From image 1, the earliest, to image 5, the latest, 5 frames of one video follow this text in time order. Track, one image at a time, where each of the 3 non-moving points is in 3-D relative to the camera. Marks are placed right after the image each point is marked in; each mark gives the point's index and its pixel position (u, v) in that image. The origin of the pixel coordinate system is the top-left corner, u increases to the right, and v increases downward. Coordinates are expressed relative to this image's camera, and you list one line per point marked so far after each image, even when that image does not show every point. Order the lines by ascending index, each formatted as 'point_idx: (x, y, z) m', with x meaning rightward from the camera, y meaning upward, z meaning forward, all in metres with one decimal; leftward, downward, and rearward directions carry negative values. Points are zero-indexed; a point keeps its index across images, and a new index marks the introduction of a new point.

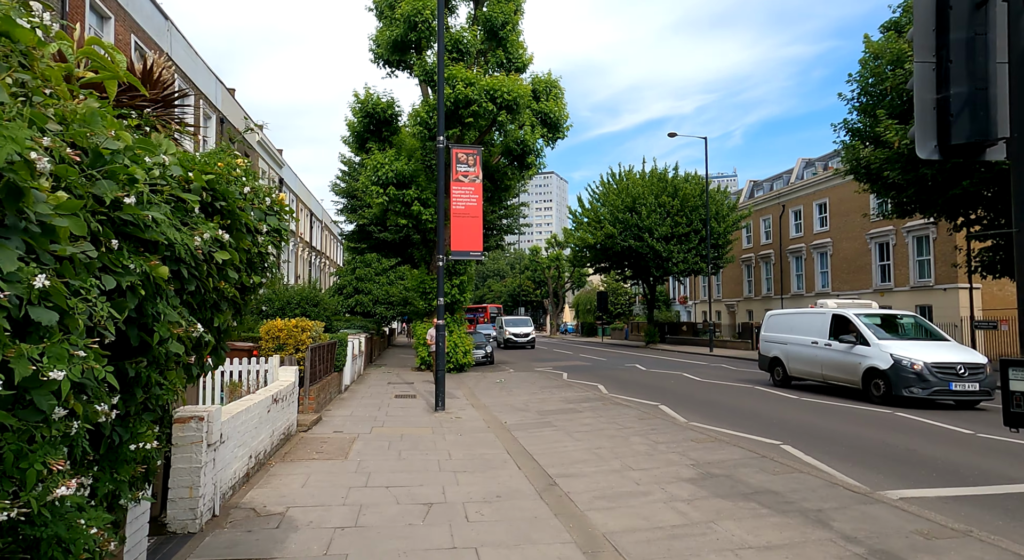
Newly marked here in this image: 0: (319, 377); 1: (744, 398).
0: (-3.6, -1.8, +11.2) m
1: (+4.9, -2.5, +12.7) m
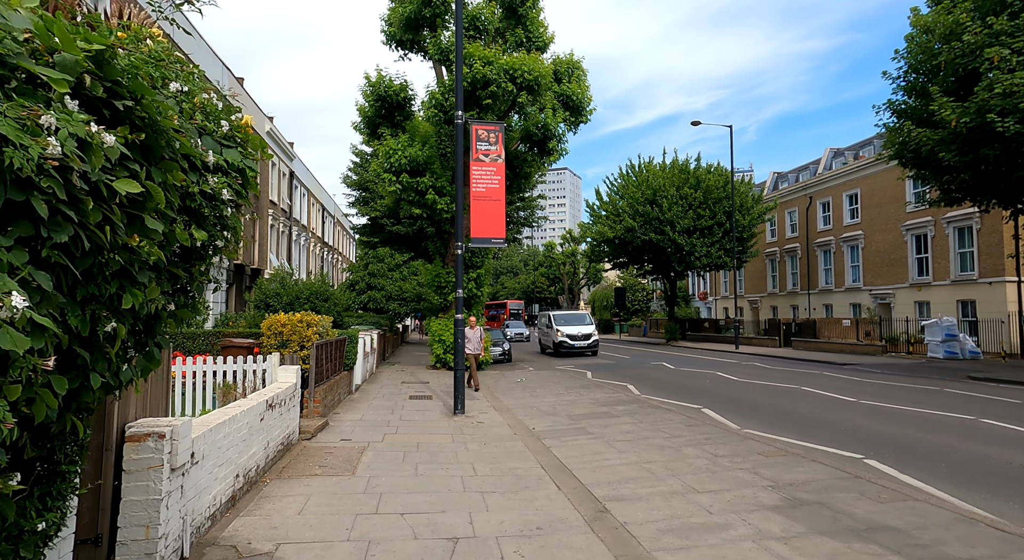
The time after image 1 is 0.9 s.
0: (-3.2, -1.7, +10.1) m
1: (+5.4, -2.4, +11.5) m
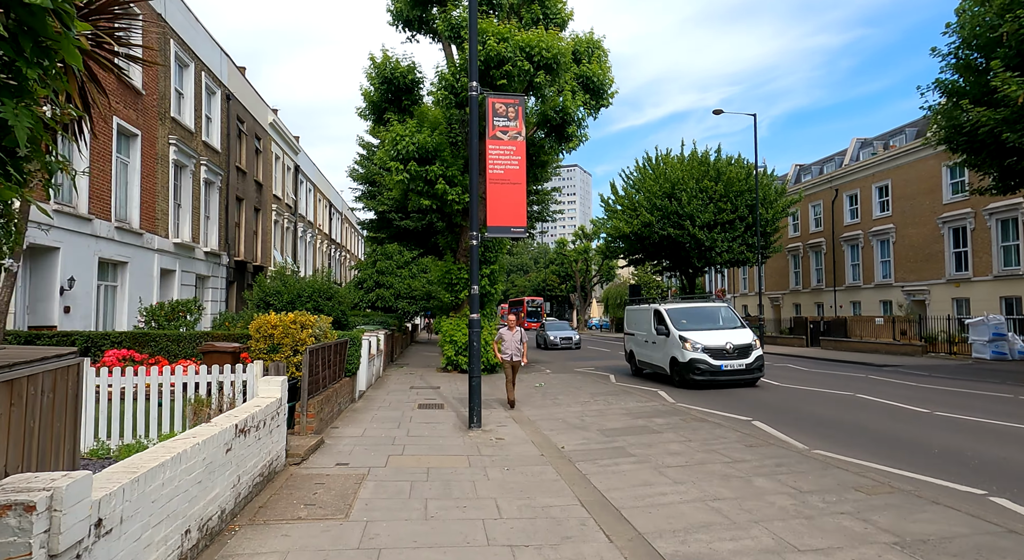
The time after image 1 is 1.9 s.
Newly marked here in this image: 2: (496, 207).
0: (-2.8, -1.6, +8.9) m
1: (+5.8, -2.2, +10.1) m
2: (-0.3, +1.2, +9.4) m
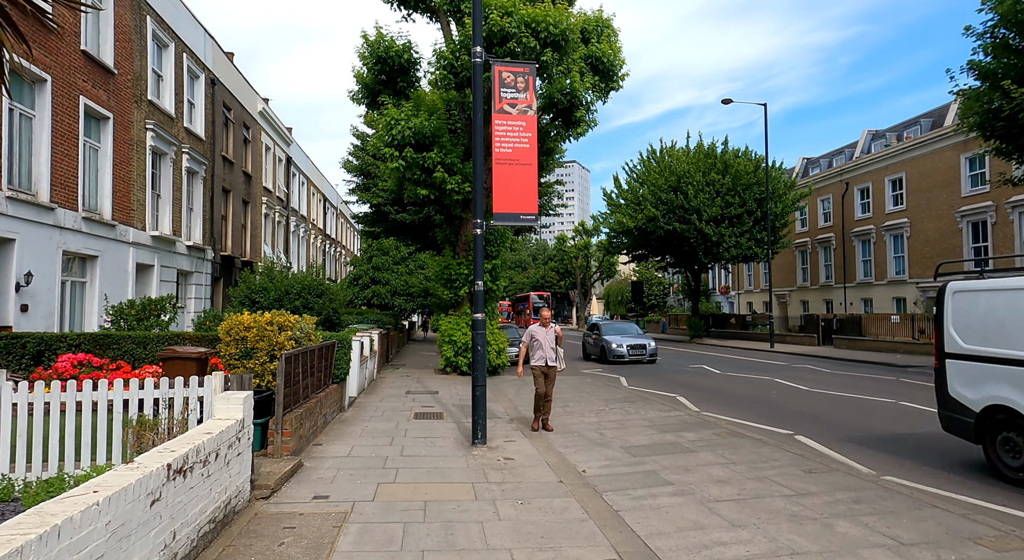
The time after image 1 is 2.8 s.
0: (-2.7, -1.5, +7.7) m
1: (+5.9, -2.2, +8.9) m
2: (-0.1, +1.2, +8.3) m
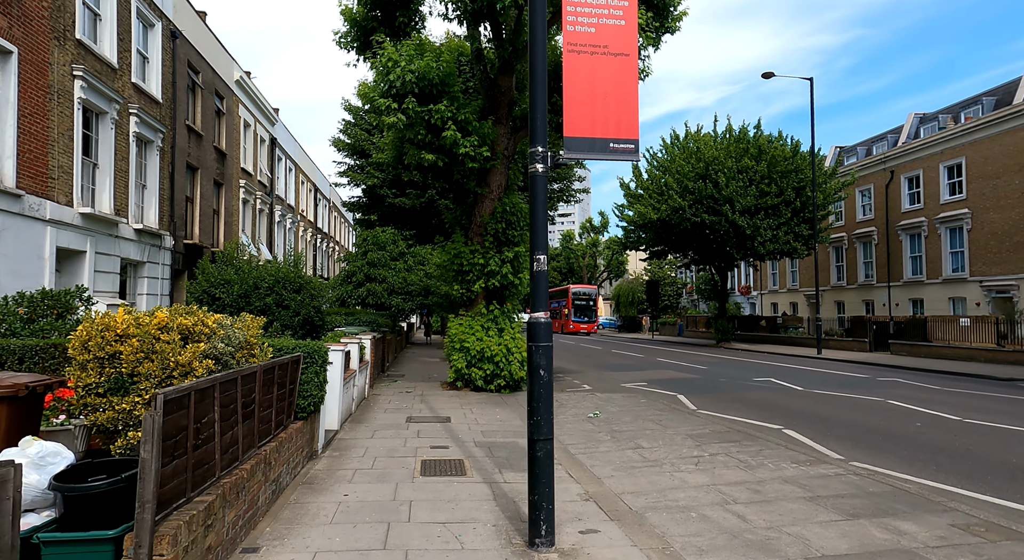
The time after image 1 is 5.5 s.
0: (-2.0, -1.3, +4.2) m
1: (+6.6, -2.0, +5.5) m
2: (+0.5, +1.4, +4.8) m
